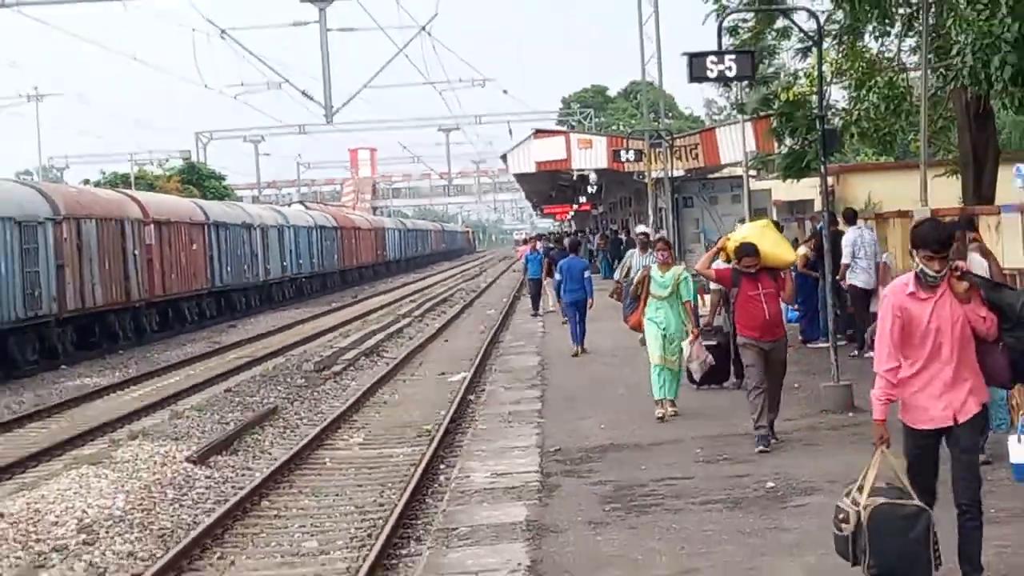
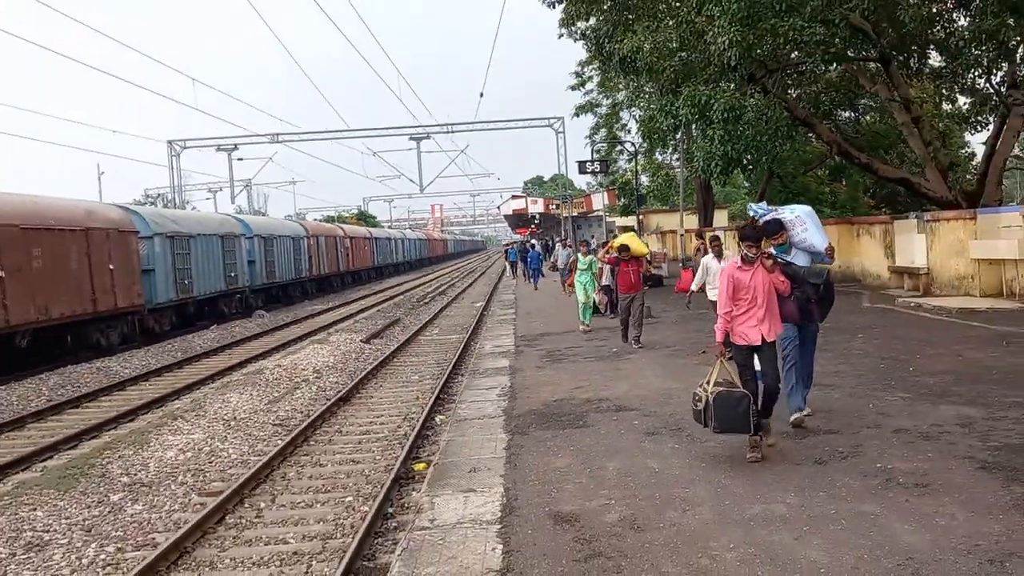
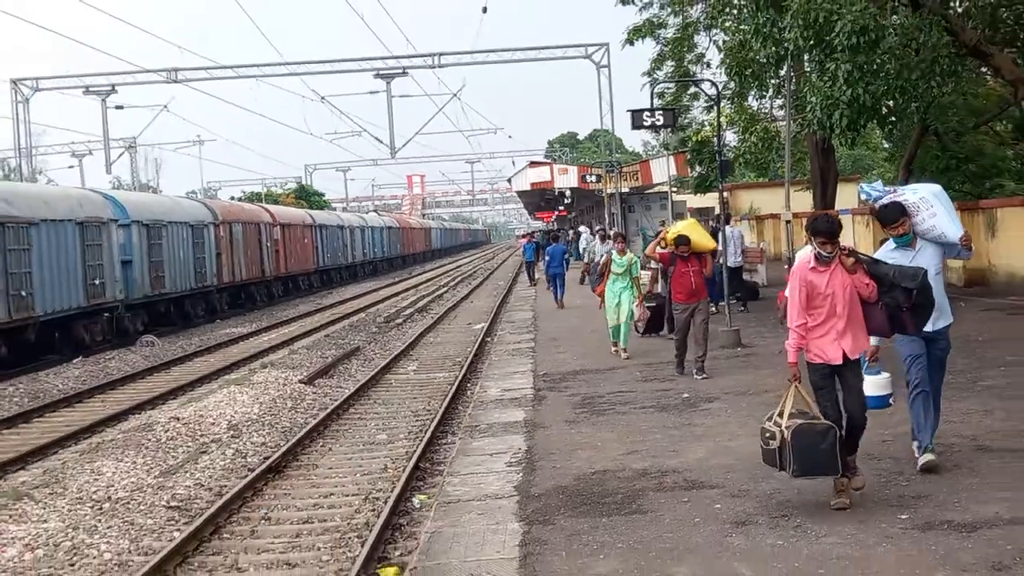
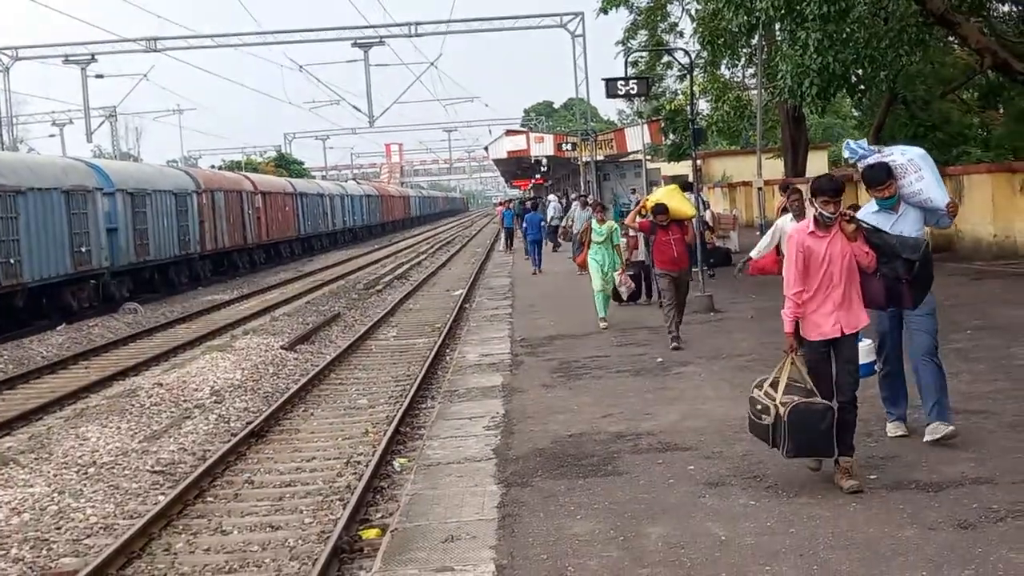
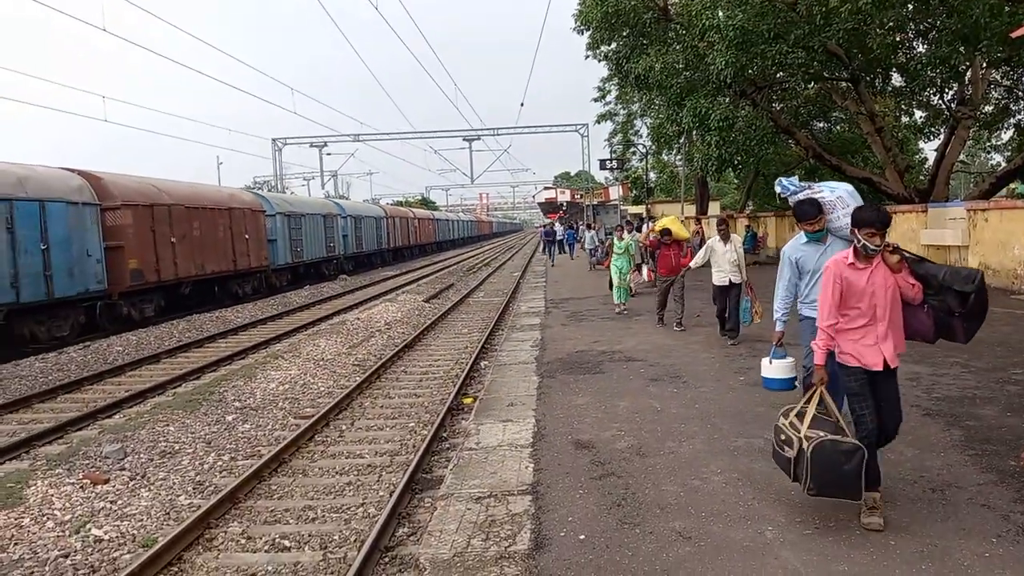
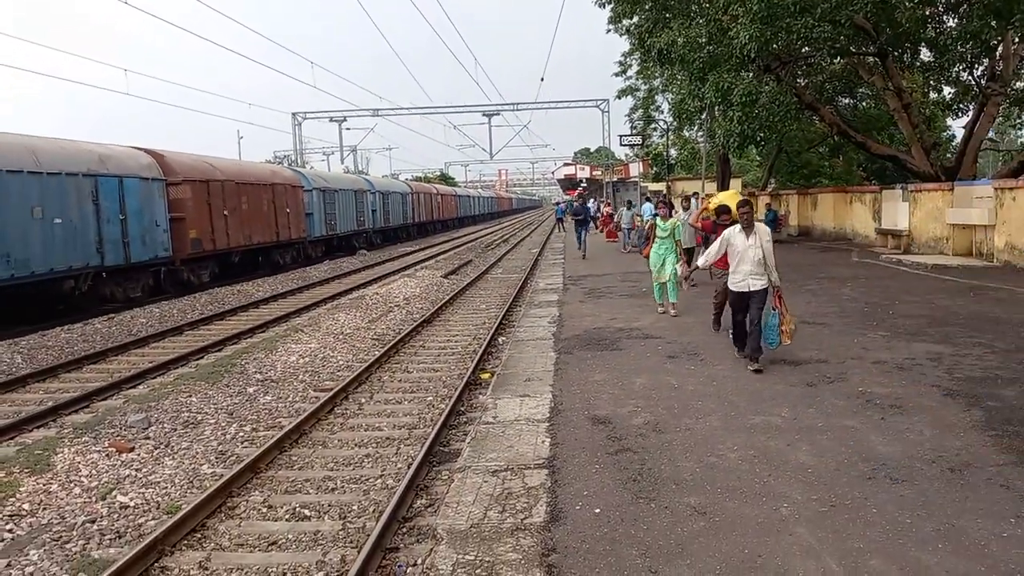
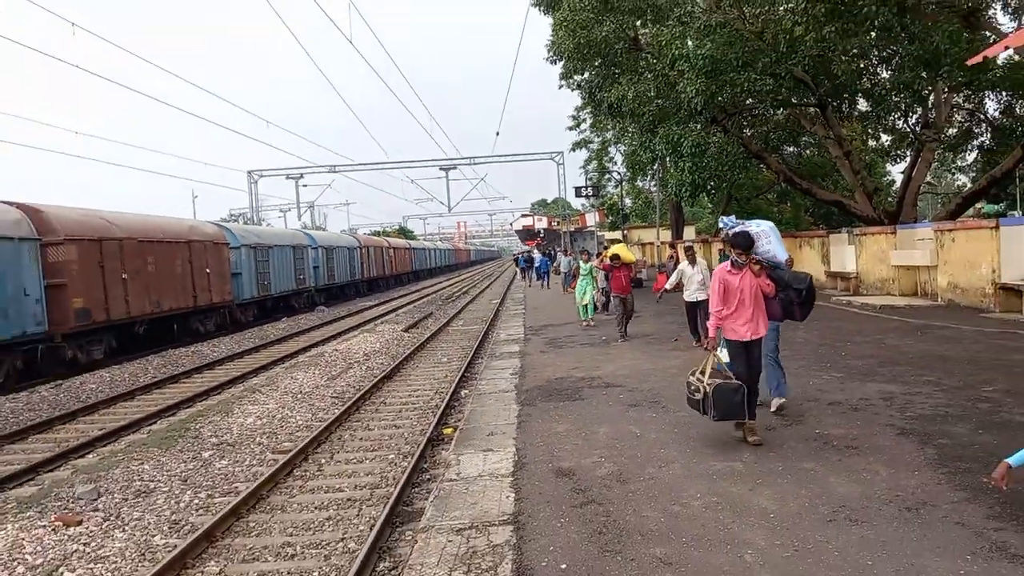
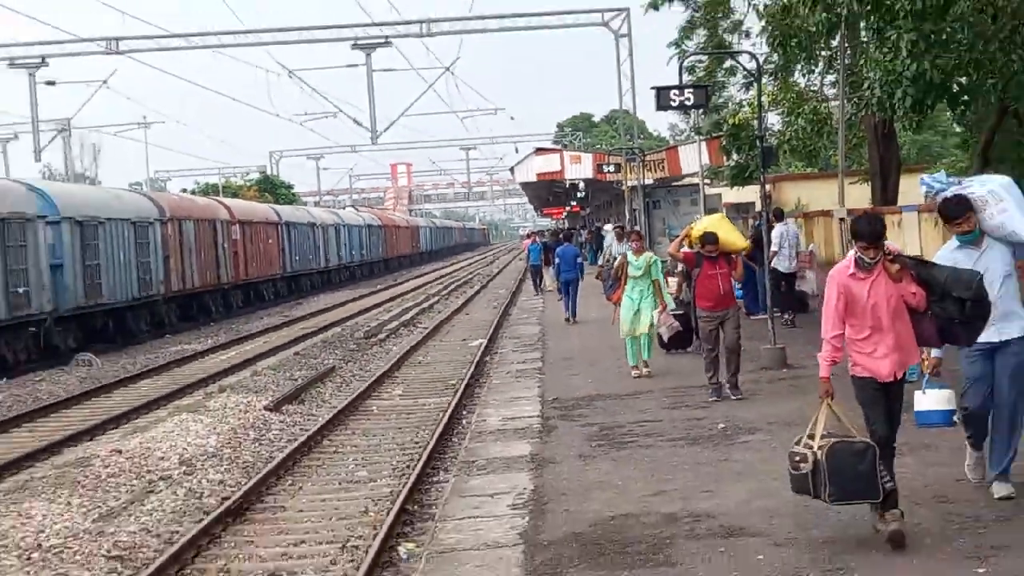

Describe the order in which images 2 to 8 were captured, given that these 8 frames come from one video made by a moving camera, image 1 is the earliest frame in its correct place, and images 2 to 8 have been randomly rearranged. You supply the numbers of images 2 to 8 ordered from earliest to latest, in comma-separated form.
8, 3, 4, 2, 7, 5, 6
